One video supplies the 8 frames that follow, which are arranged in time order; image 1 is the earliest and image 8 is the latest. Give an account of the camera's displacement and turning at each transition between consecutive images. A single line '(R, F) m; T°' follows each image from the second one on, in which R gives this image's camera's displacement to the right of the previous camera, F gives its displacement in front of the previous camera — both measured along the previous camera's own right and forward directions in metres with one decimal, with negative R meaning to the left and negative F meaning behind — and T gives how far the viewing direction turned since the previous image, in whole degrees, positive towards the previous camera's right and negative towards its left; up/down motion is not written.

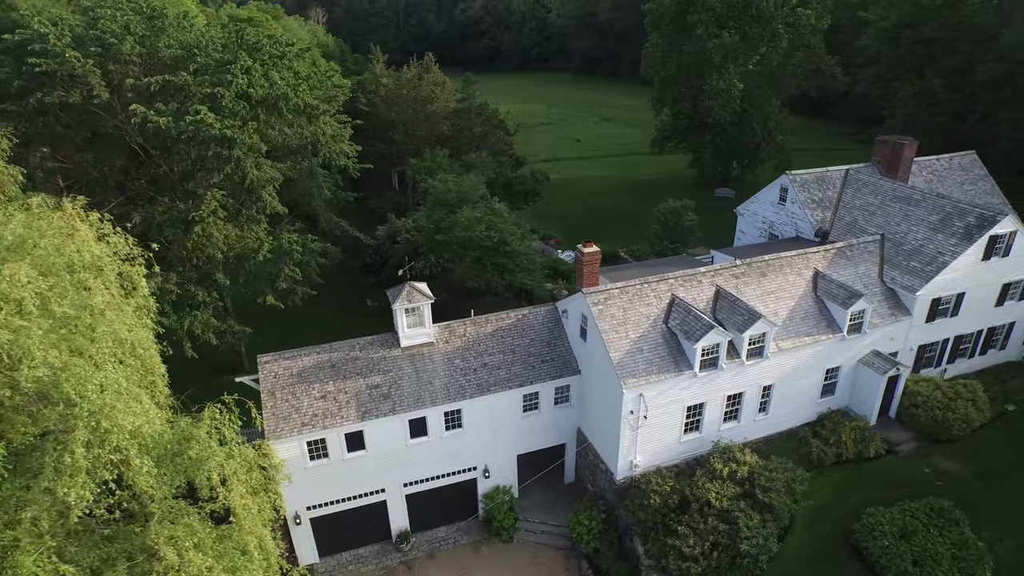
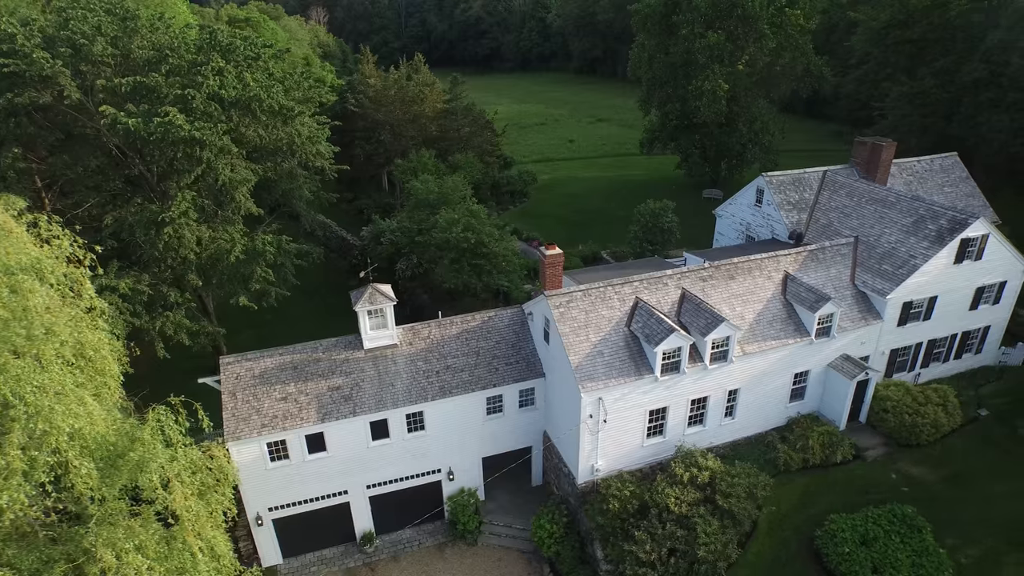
(+1.6, +0.1) m; -1°
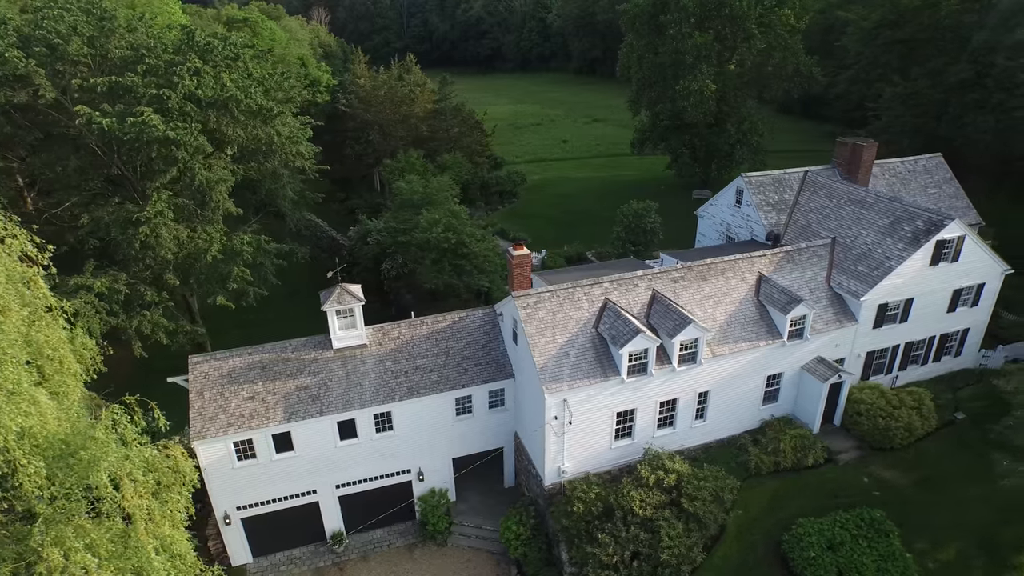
(+1.4, +0.1) m; -1°
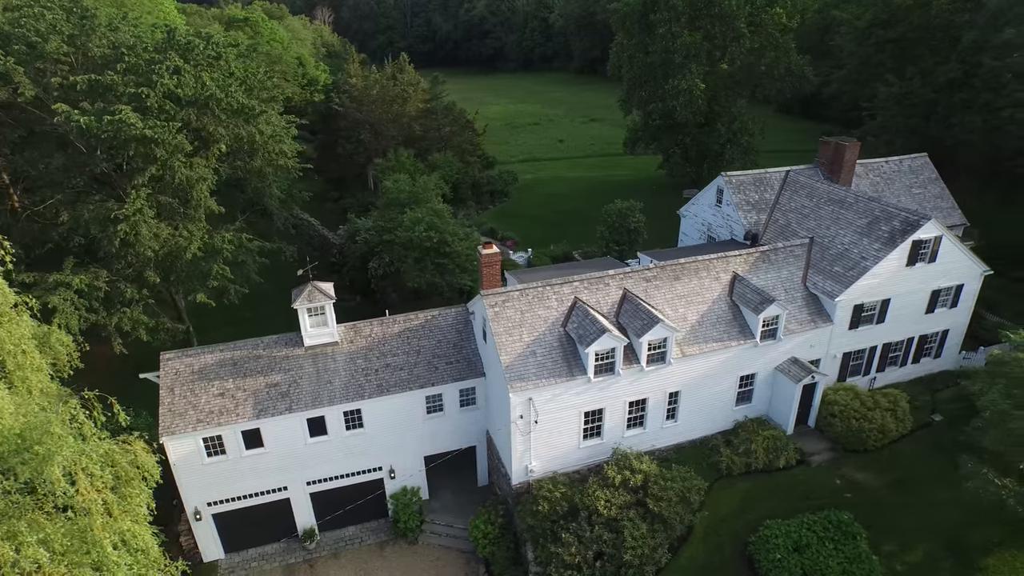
(+1.4, 0.0) m; -1°
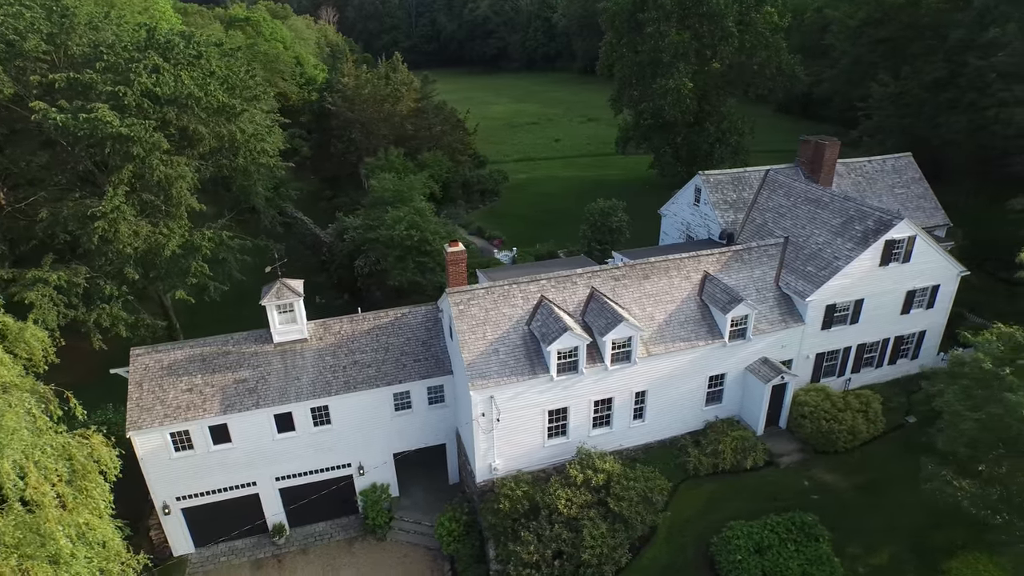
(+1.6, 0.0) m; -1°
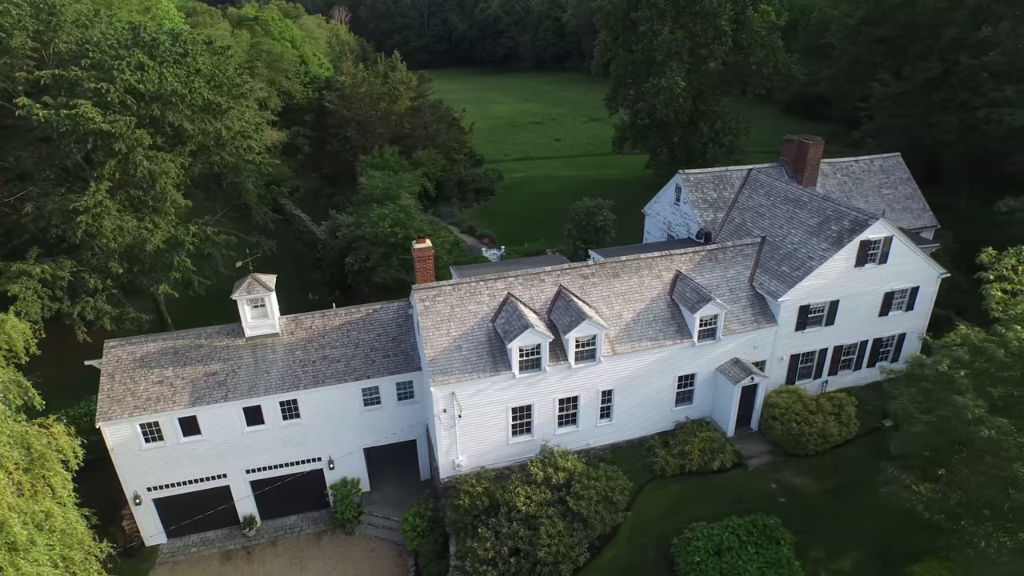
(+1.8, 0.0) m; -2°
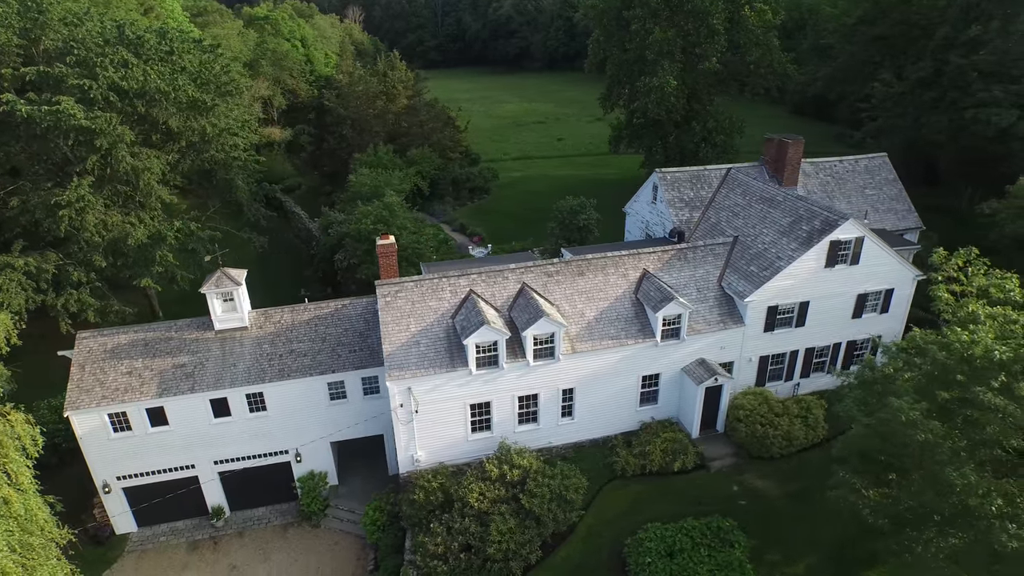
(+2.1, 0.0) m; -2°
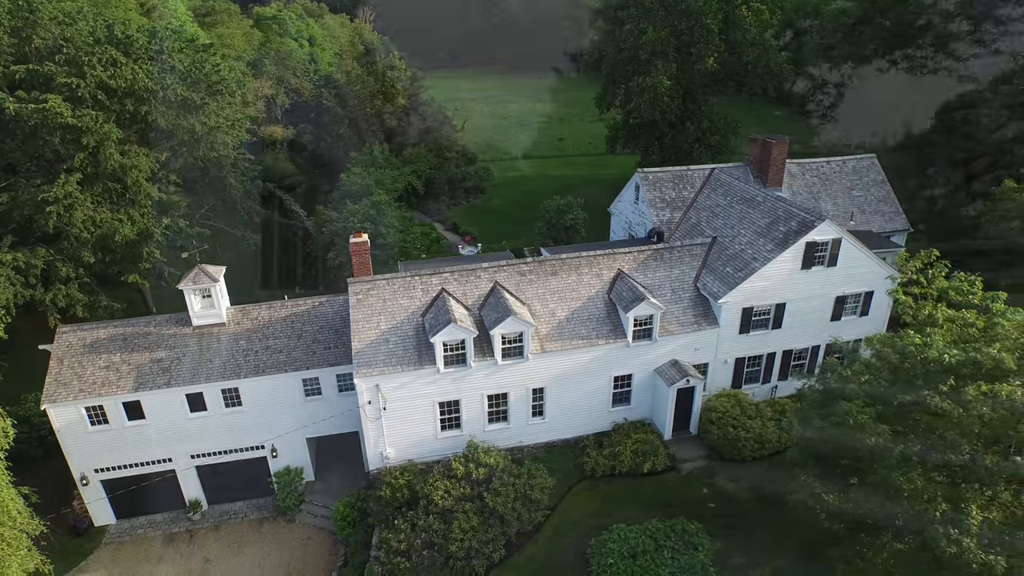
(+1.5, 0.0) m; -1°
